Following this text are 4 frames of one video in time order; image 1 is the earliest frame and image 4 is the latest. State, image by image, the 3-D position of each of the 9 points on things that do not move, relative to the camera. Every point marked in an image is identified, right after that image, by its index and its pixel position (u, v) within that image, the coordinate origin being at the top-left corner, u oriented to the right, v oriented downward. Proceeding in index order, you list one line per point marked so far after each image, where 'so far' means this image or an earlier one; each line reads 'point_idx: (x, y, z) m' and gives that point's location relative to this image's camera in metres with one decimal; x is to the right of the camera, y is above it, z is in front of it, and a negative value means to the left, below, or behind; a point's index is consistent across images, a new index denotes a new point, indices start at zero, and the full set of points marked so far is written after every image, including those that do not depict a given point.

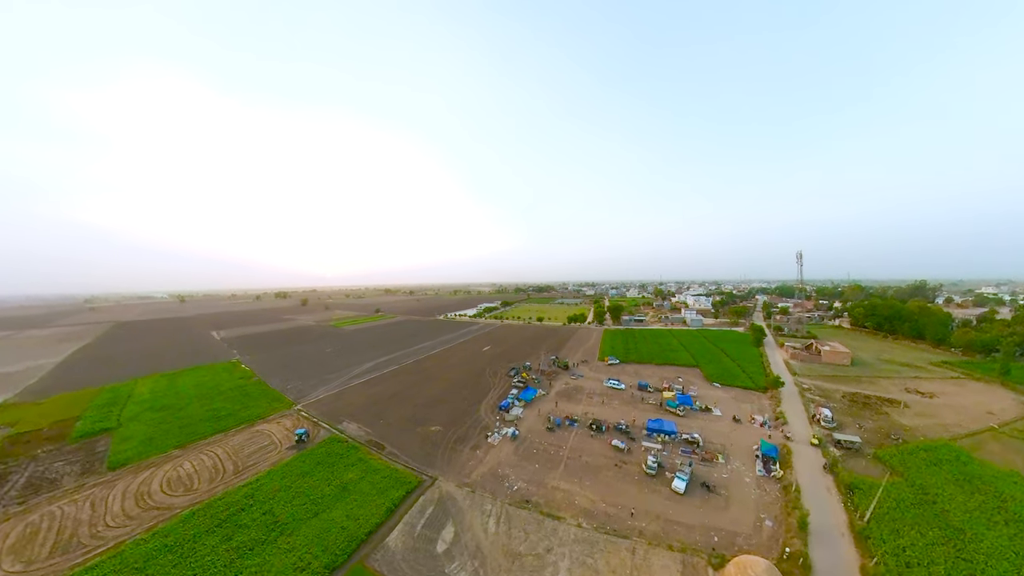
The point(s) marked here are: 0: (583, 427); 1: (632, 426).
0: (+4.2, -8.3, +19.9) m
1: (+7.1, -8.2, +19.7) m
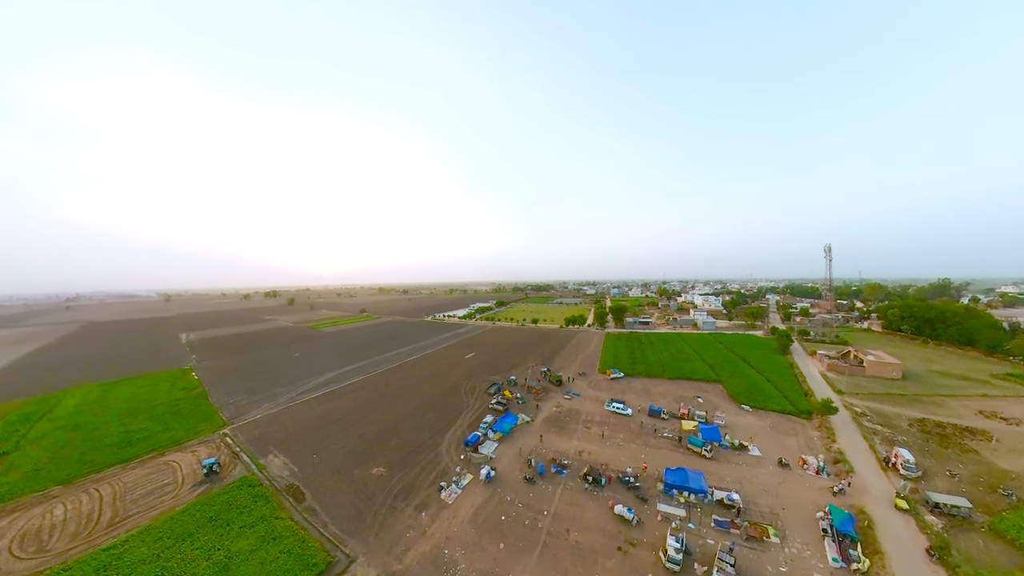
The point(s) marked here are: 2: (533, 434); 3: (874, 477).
0: (+2.6, -8.2, +14.4) m
1: (+5.6, -8.0, +14.3) m
2: (+1.1, -7.8, +17.9) m
3: (+16.4, -8.6, +15.2) m
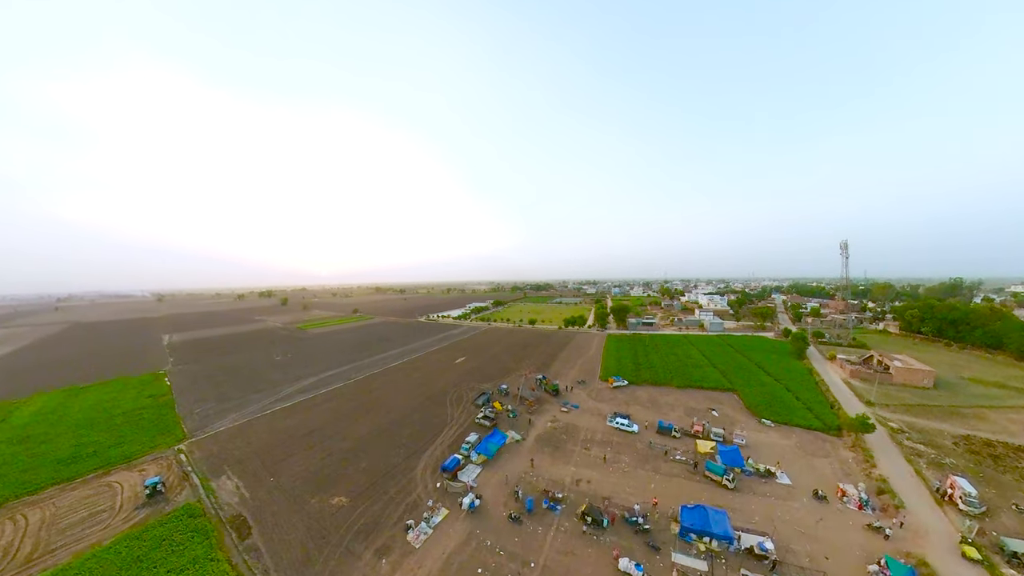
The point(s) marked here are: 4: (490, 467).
0: (+2.0, -8.1, +12.0) m
1: (+5.0, -8.0, +11.8) m
2: (+0.5, -7.7, +15.4) m
3: (+15.8, -8.5, +12.7) m
4: (-1.0, -7.9, +14.9) m
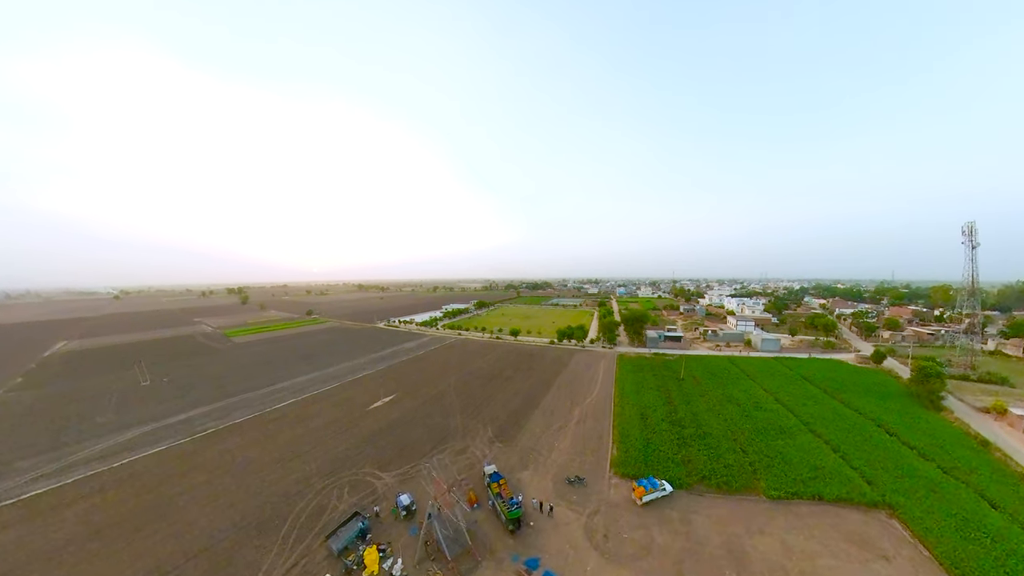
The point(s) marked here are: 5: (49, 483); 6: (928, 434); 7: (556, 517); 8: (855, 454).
0: (-0.9, -8.2, +0.2) m
1: (+2.0, -8.1, +0.1) m
2: (-2.4, -7.8, +3.7) m
3: (+12.9, -8.8, +0.8) m
4: (-3.9, -8.0, +3.2) m
5: (-20.9, -8.8, +15.1) m
6: (+19.6, -6.8, +15.8) m
7: (+1.3, -6.8, +10.1) m
8: (+14.1, -6.7, +13.7) m
